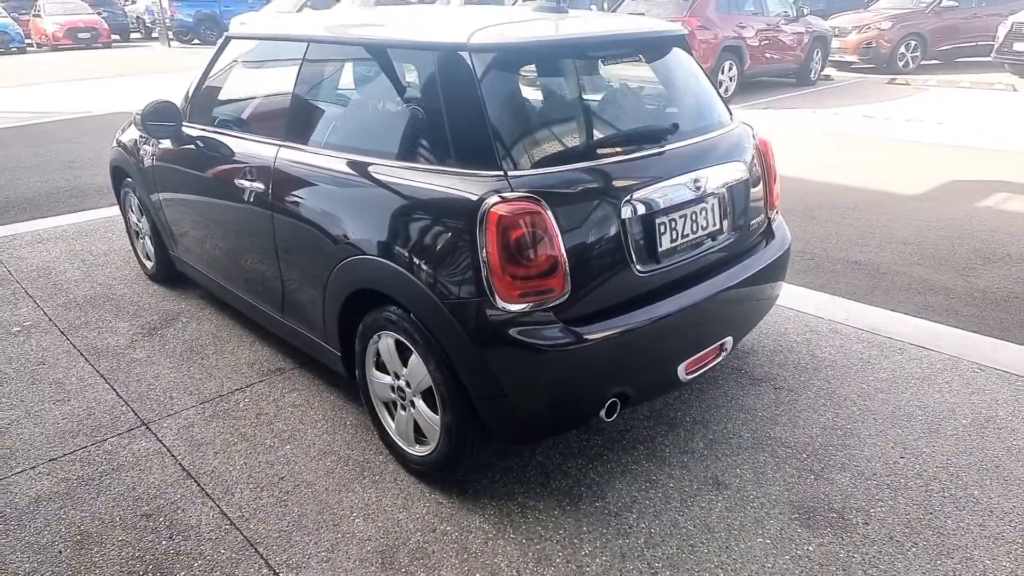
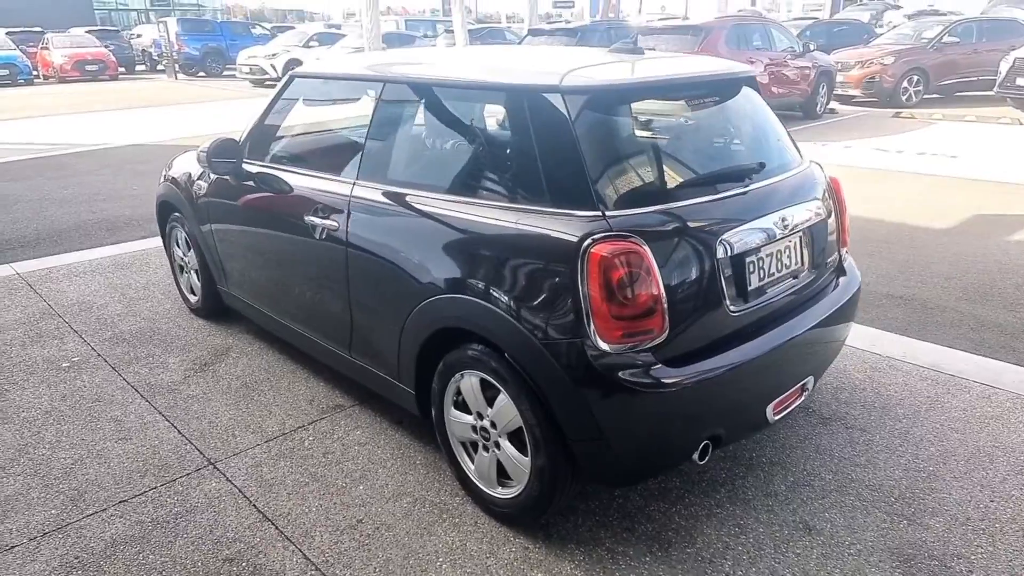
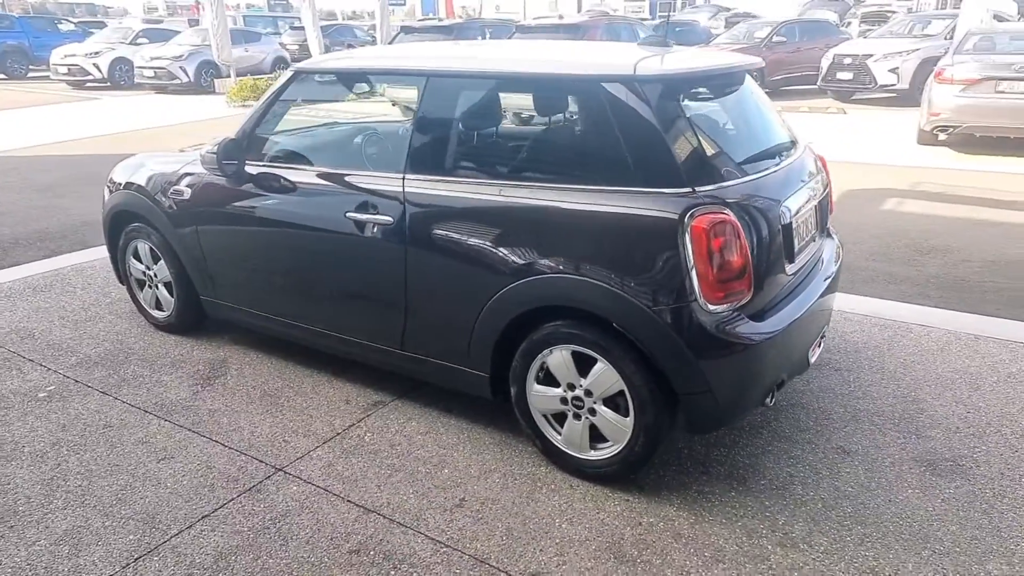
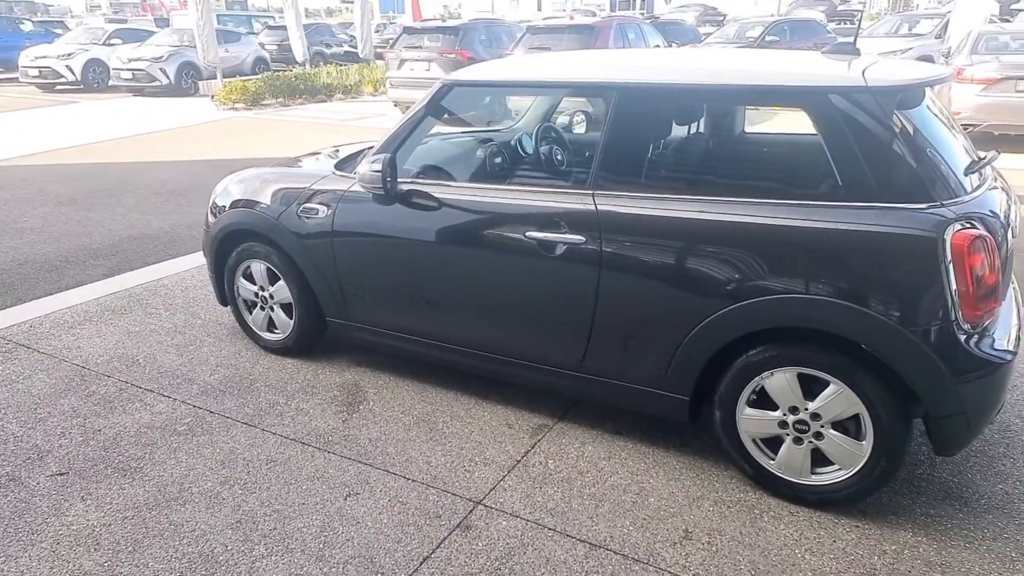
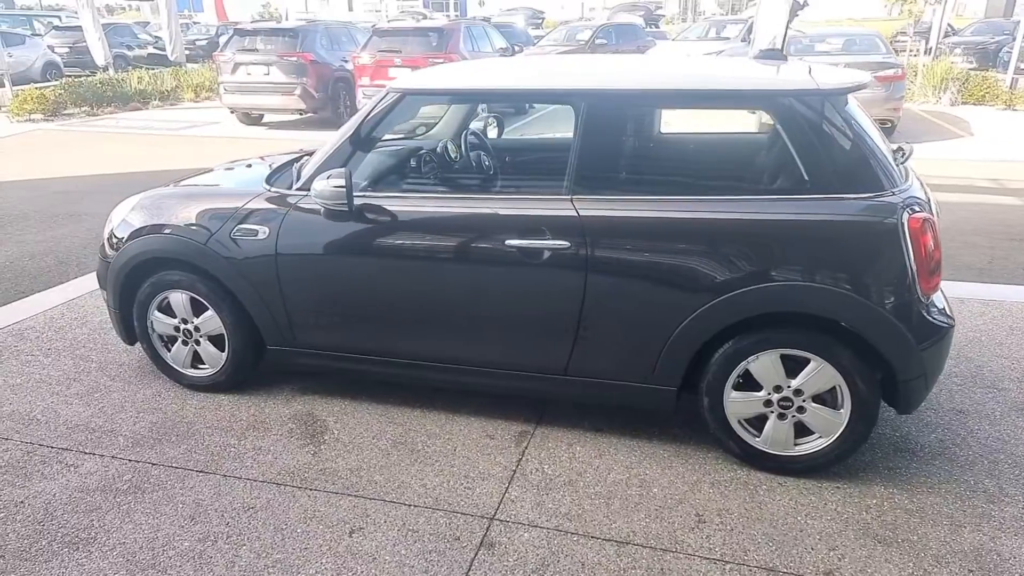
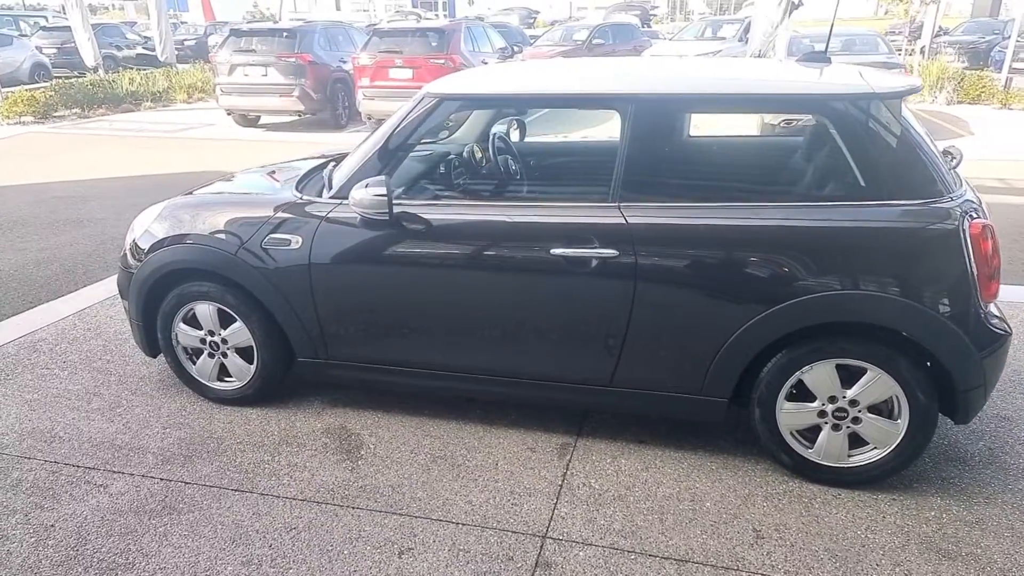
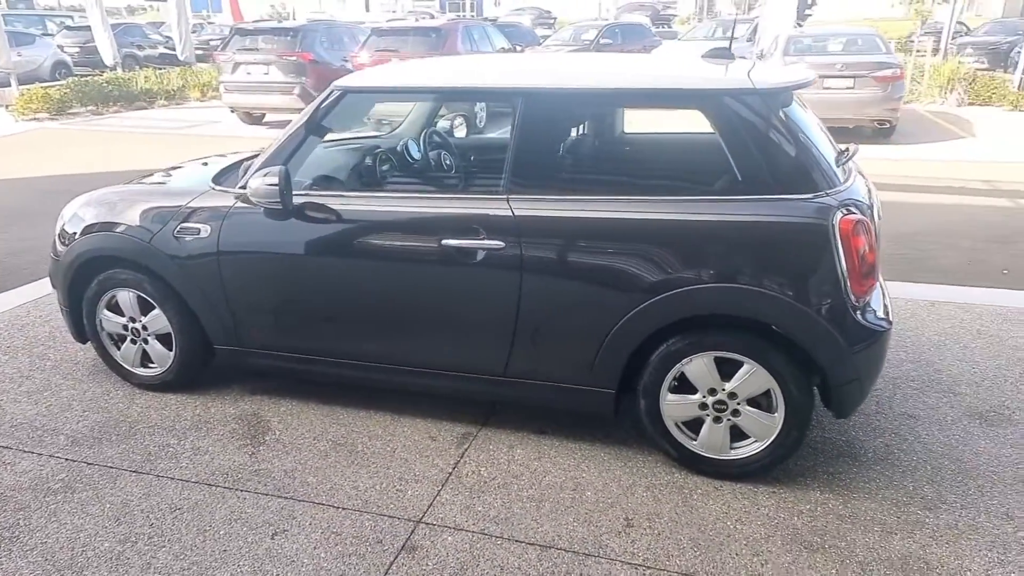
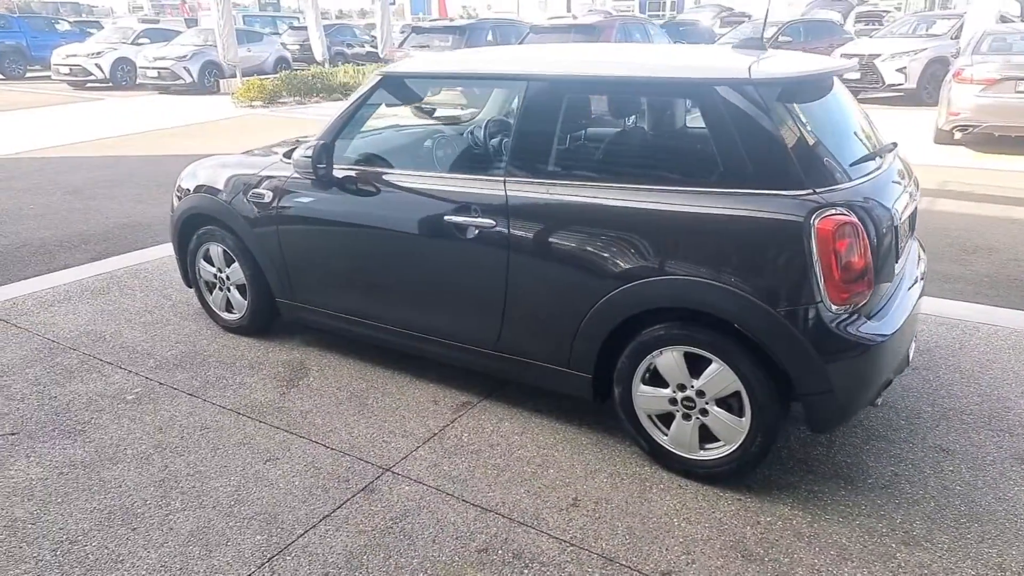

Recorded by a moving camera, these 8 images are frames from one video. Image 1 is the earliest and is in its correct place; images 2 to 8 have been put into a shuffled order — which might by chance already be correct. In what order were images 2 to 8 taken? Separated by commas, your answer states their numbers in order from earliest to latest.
2, 3, 8, 4, 7, 5, 6
